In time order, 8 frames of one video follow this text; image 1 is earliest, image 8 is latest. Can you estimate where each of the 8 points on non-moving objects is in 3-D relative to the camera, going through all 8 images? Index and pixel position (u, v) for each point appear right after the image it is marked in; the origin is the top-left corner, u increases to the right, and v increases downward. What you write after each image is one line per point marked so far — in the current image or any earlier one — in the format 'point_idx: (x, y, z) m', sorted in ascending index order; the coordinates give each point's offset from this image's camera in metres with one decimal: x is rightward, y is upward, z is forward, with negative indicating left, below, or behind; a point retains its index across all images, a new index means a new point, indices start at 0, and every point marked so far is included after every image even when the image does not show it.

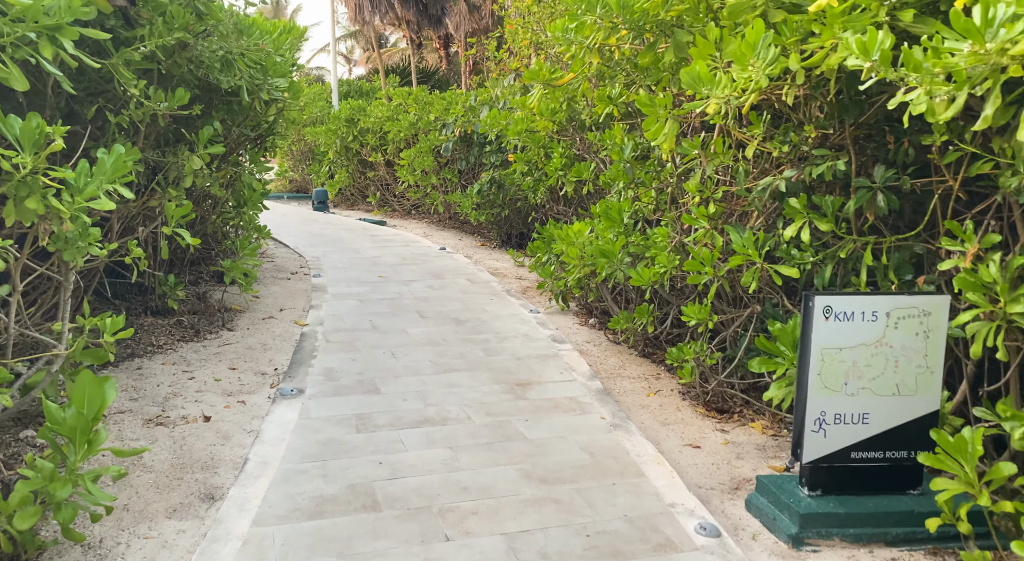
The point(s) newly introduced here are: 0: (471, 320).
0: (-0.3, -0.3, +7.1) m
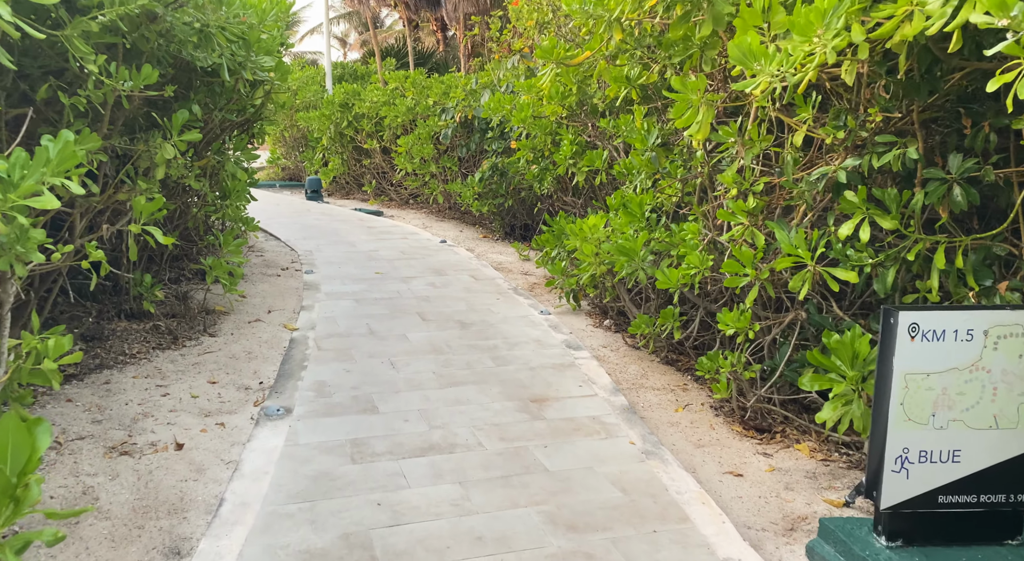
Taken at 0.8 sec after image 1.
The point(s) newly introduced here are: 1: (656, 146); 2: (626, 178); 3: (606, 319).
0: (-0.3, -0.3, +6.5) m
1: (+1.0, +0.9, +5.9) m
2: (+0.9, +0.8, +6.9) m
3: (+0.8, -0.3, +7.2) m
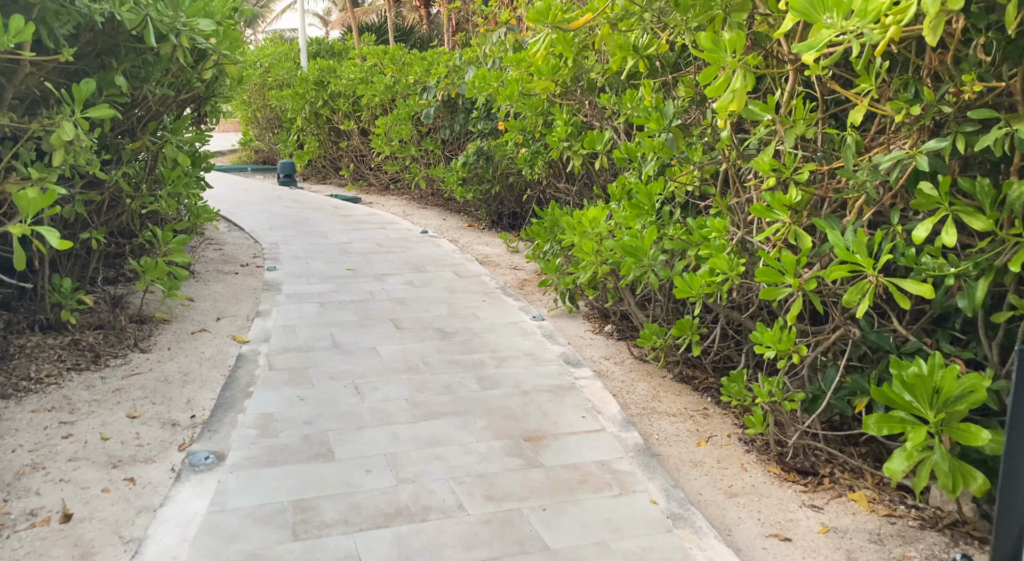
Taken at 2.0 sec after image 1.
0: (-0.3, -0.3, +5.6) m
1: (+0.9, +0.9, +5.0) m
2: (+0.8, +0.8, +6.0) m
3: (+0.7, -0.3, +6.3) m
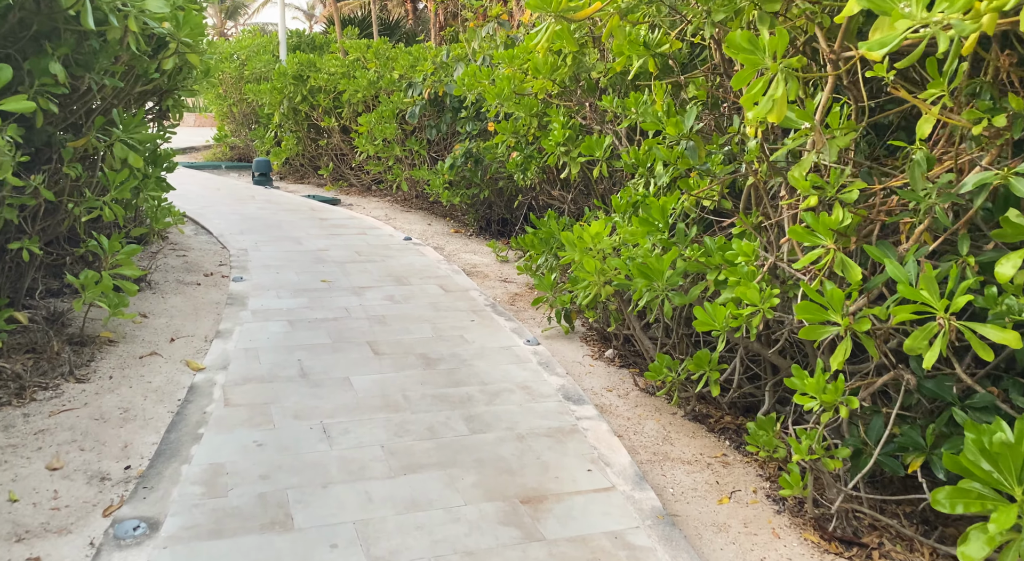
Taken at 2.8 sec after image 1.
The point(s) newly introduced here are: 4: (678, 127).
0: (-0.4, -0.4, +5.0) m
1: (+0.9, +0.7, +4.4) m
2: (+0.8, +0.7, +5.4) m
3: (+0.6, -0.4, +5.7) m
4: (+0.8, +0.8, +4.3) m
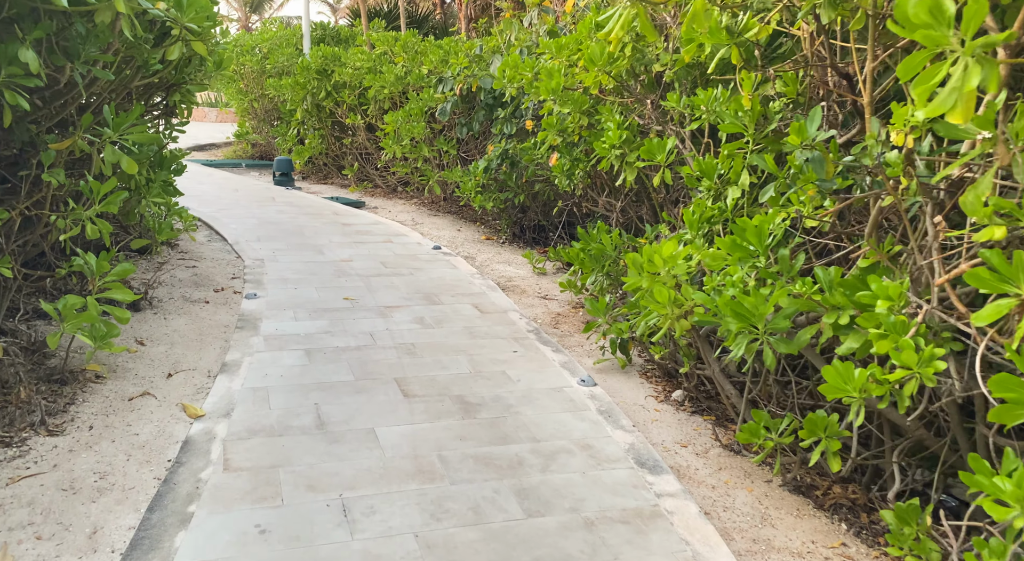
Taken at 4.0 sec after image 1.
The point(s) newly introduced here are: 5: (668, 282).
0: (-0.1, -0.6, +4.2) m
1: (+1.2, +0.6, +3.6) m
2: (+1.1, +0.5, +4.6) m
3: (+0.9, -0.6, +4.9) m
4: (+1.1, +0.6, +3.5) m
5: (+0.8, 0.0, +4.3) m
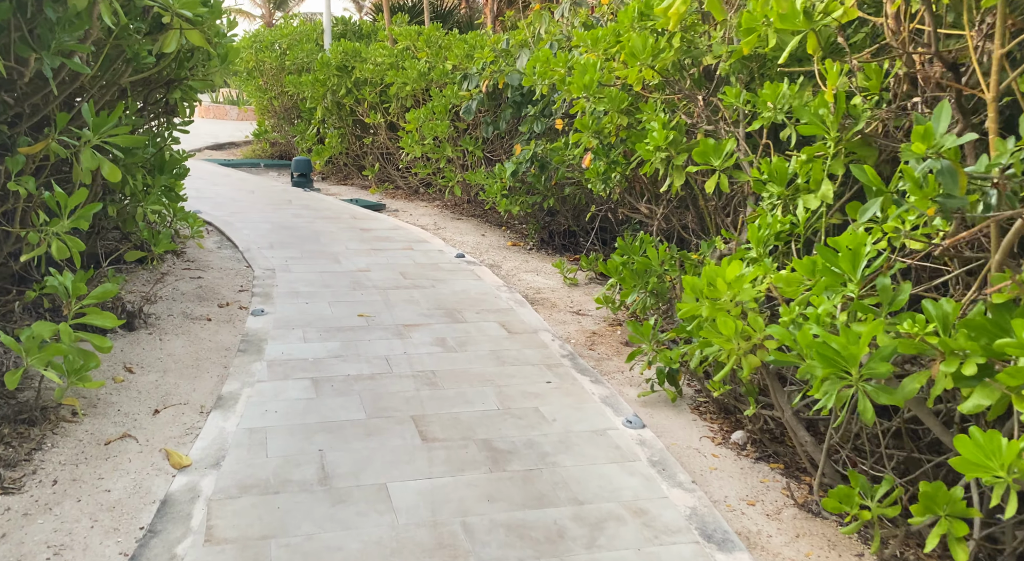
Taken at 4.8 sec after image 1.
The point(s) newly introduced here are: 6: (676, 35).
0: (0.0, -0.7, +3.6) m
1: (+1.3, +0.5, +2.9) m
2: (+1.2, +0.4, +3.9) m
3: (+1.1, -0.7, +4.2) m
4: (+1.2, +0.5, +2.8) m
5: (+0.9, -0.1, +3.6) m
6: (+1.0, +1.5, +5.2) m
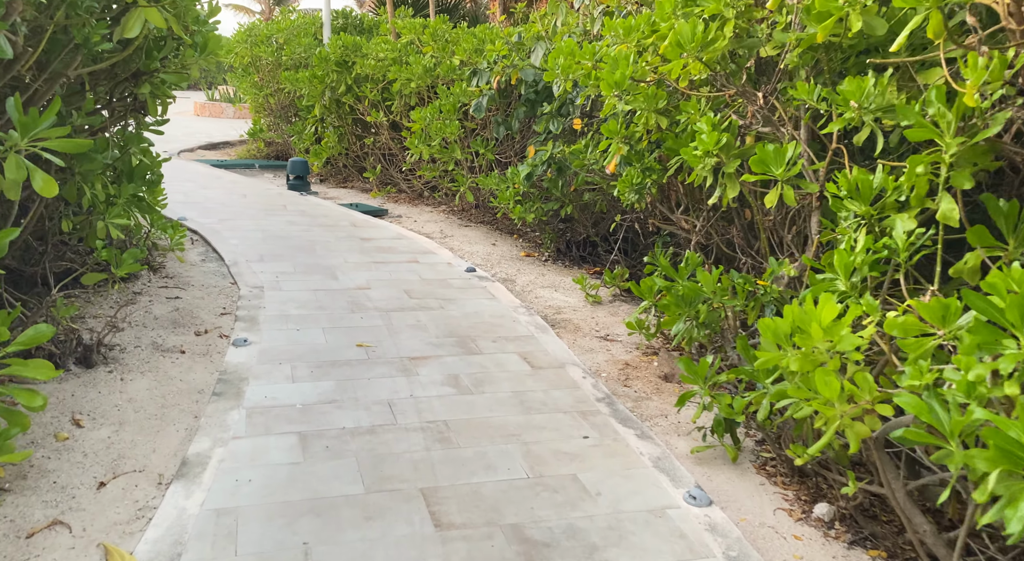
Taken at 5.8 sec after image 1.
0: (+0.2, -0.9, +2.9) m
1: (+1.4, +0.3, +2.1) m
2: (+1.4, +0.2, +3.2) m
3: (+1.2, -0.9, +3.5) m
4: (+1.3, +0.3, +2.1) m
5: (+1.0, -0.3, +2.9) m
6: (+1.1, +1.3, +4.4) m
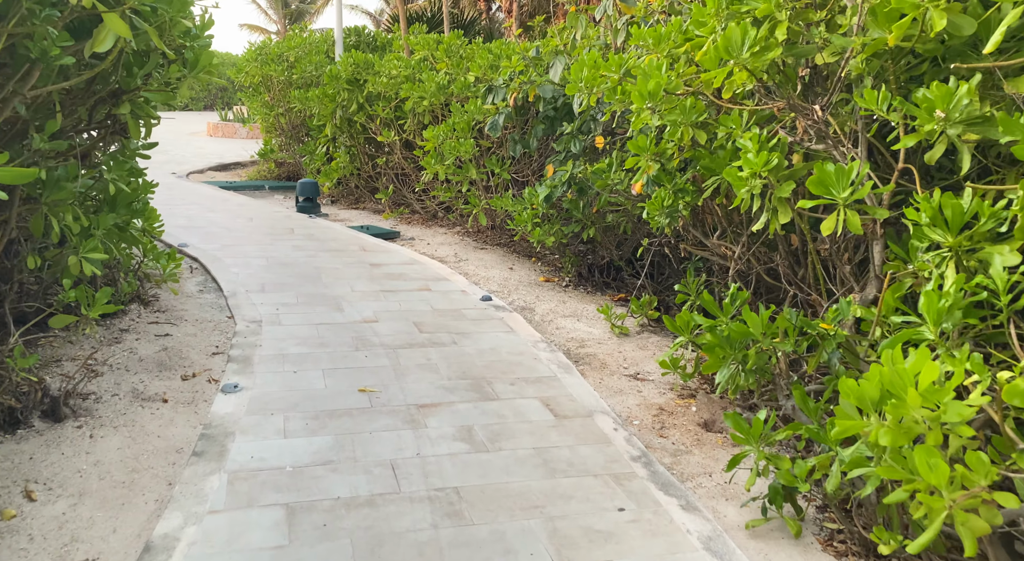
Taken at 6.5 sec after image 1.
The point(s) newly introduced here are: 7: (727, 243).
0: (+0.2, -1.0, +2.3) m
1: (+1.5, +0.2, +1.6) m
2: (+1.4, +0.1, +2.6) m
3: (+1.3, -1.0, +2.9) m
4: (+1.4, +0.2, +1.5) m
5: (+1.1, -0.4, +2.3) m
6: (+1.2, +1.1, +3.9) m
7: (+1.2, +0.2, +5.0) m
